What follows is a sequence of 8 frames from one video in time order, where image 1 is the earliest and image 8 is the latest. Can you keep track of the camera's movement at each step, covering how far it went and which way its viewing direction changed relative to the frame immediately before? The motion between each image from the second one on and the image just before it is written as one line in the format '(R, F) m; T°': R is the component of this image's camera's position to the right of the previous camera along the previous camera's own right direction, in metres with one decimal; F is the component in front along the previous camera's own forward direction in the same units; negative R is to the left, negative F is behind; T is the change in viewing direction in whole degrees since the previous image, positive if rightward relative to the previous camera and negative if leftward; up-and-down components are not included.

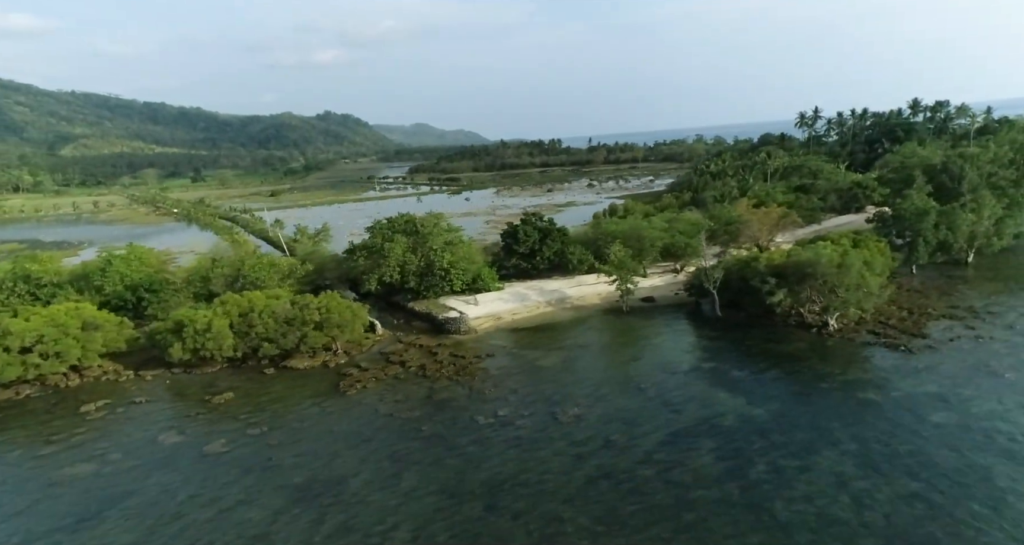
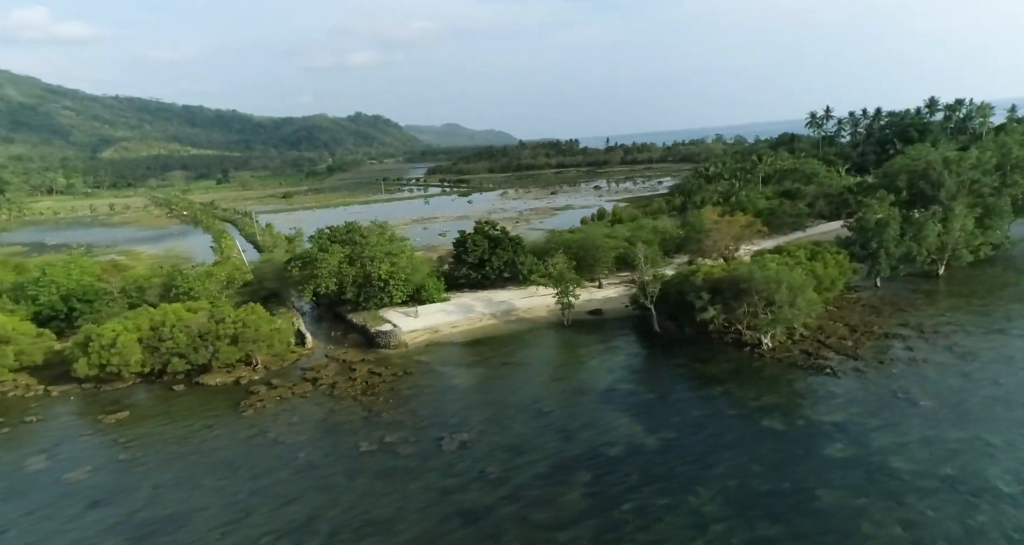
(+5.5, +0.8) m; -2°
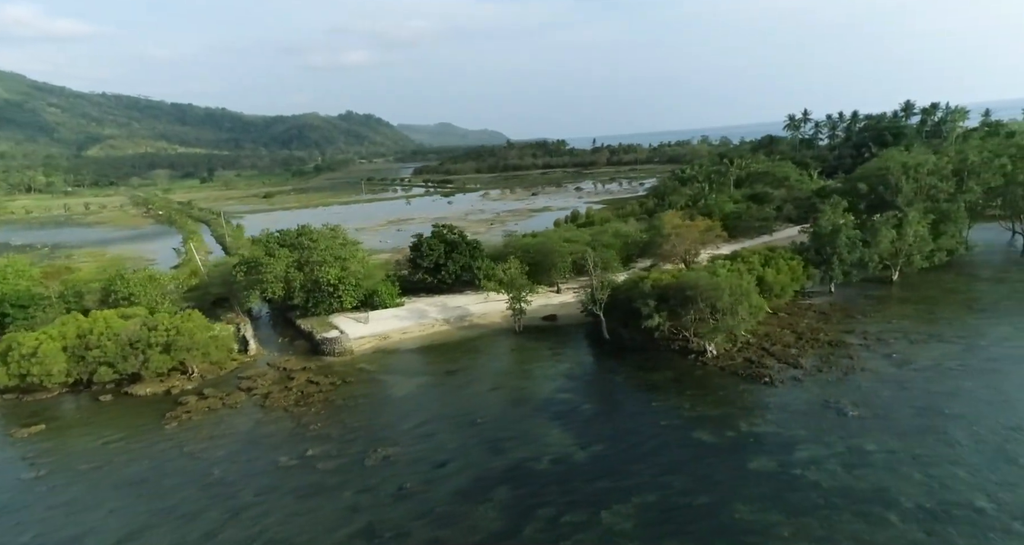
(+2.5, +0.4) m; +1°
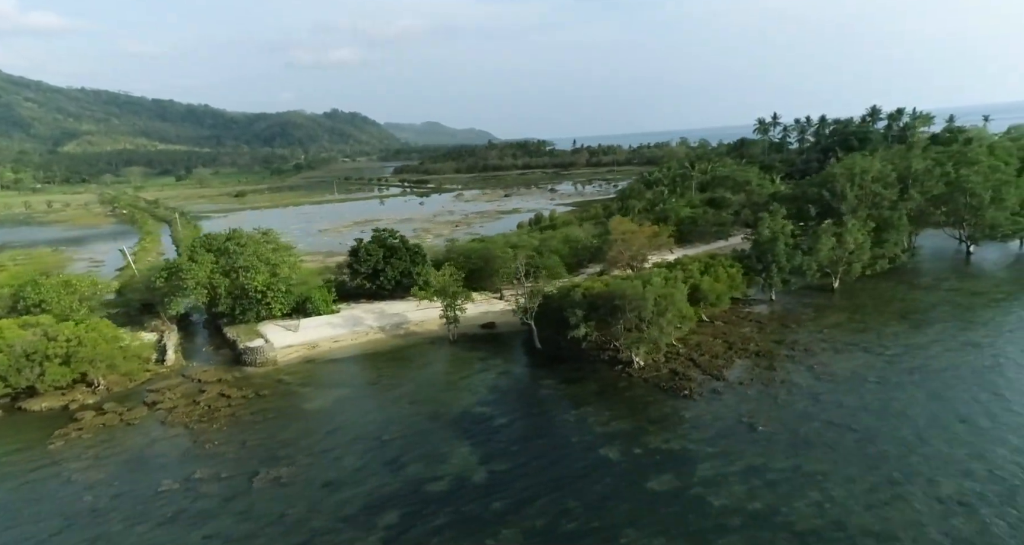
(+3.1, +0.7) m; +2°
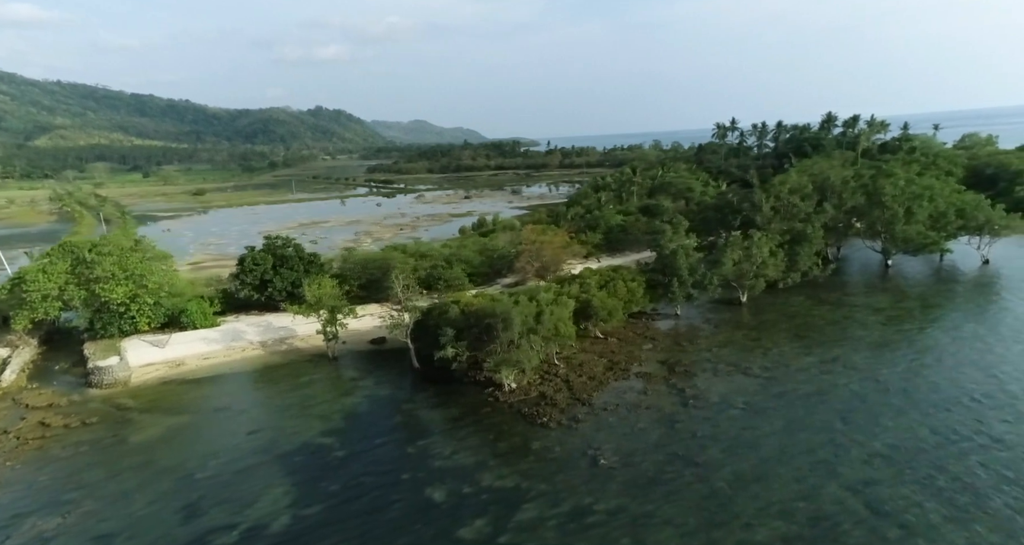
(+5.8, +1.7) m; +2°
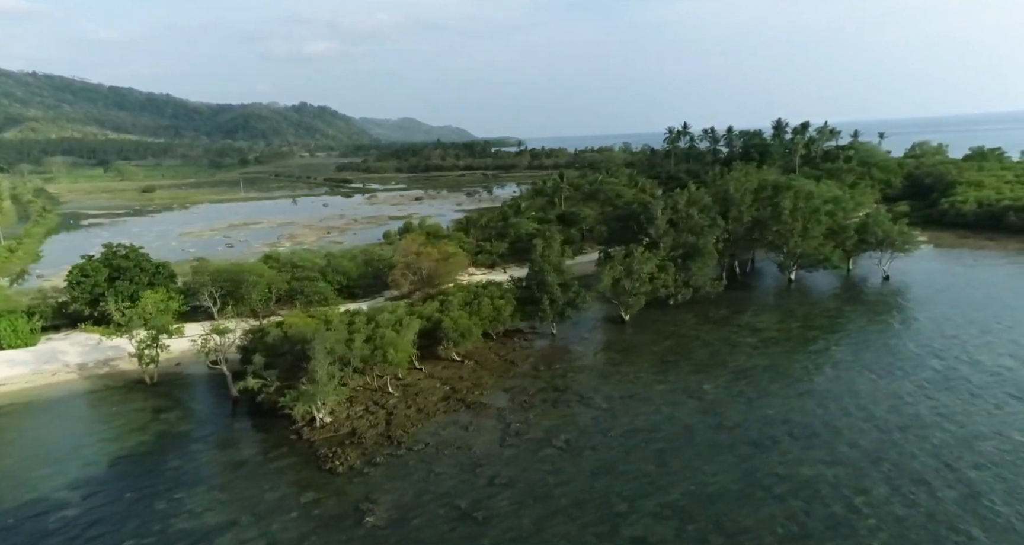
(+7.4, +2.7) m; +3°
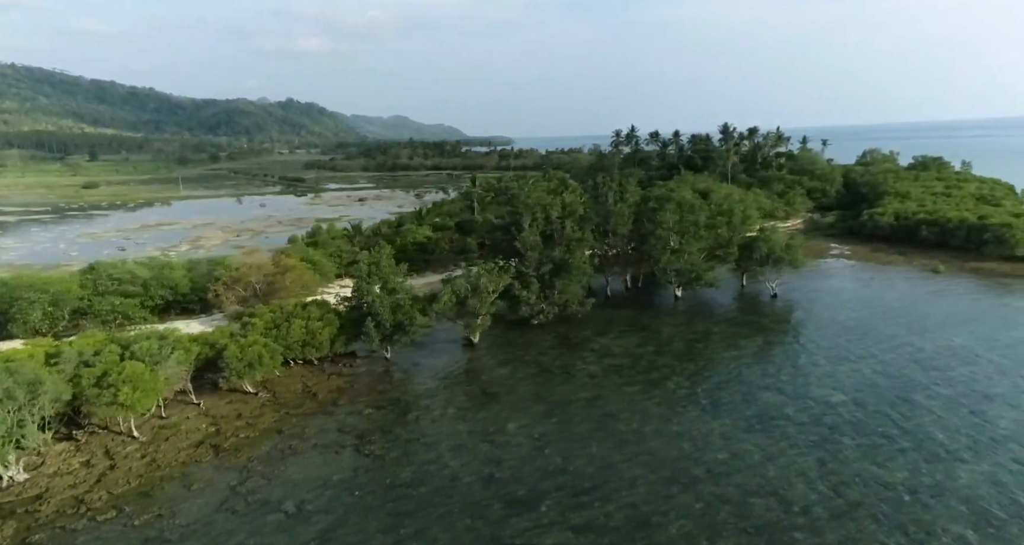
(+9.1, +3.5) m; +3°
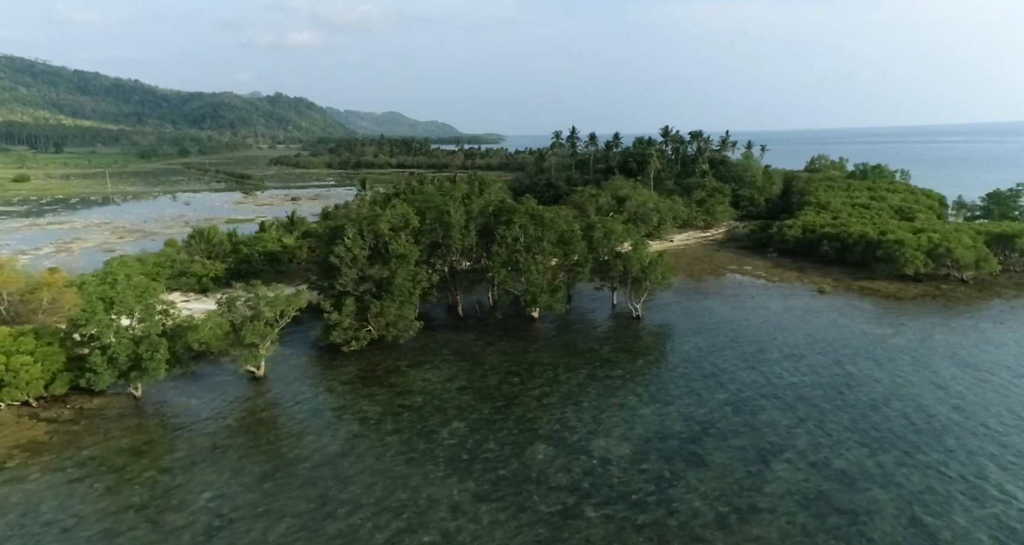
(+10.8, +4.8) m; +3°
